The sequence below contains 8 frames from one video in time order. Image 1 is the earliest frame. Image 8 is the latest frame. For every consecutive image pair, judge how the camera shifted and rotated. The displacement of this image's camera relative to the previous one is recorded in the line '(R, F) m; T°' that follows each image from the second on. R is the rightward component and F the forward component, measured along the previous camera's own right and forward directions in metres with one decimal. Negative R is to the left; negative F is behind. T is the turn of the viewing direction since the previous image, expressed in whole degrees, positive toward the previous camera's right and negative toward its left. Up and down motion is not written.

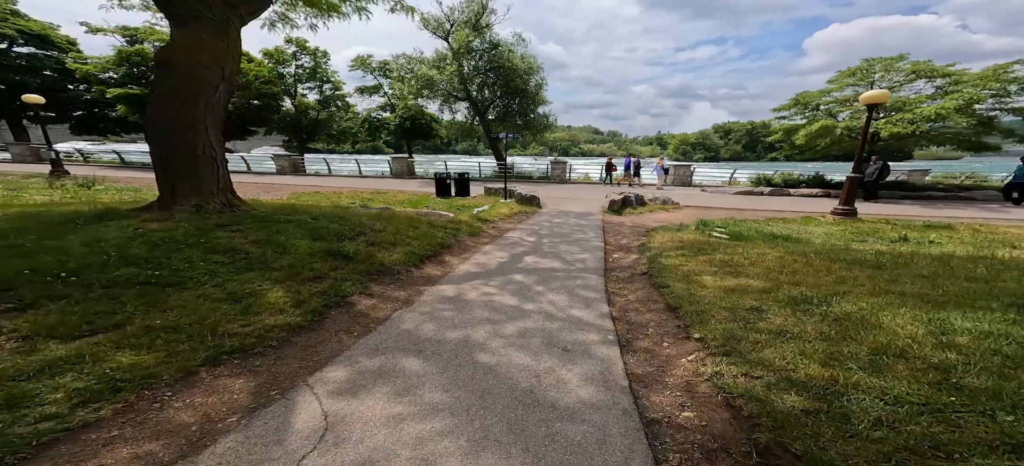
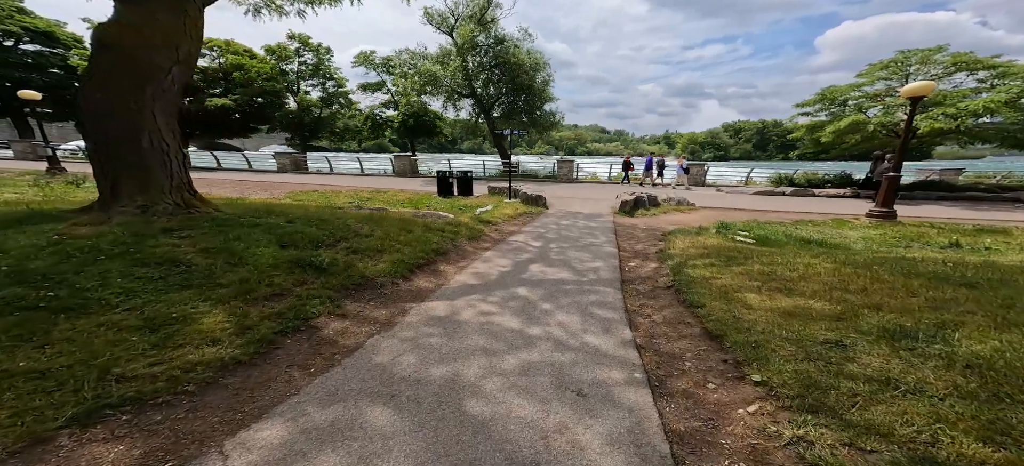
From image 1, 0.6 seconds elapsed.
(0.0, +0.8) m; -1°
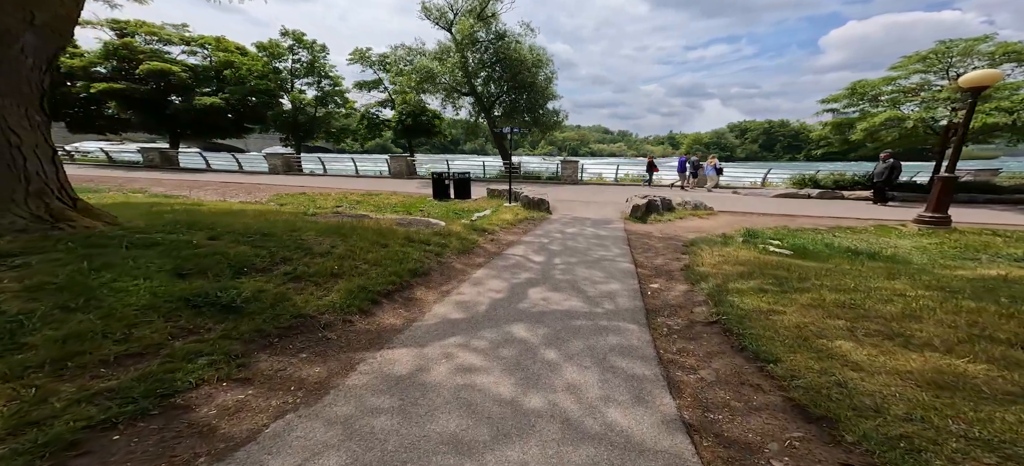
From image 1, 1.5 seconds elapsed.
(+0.1, +1.3) m; 0°
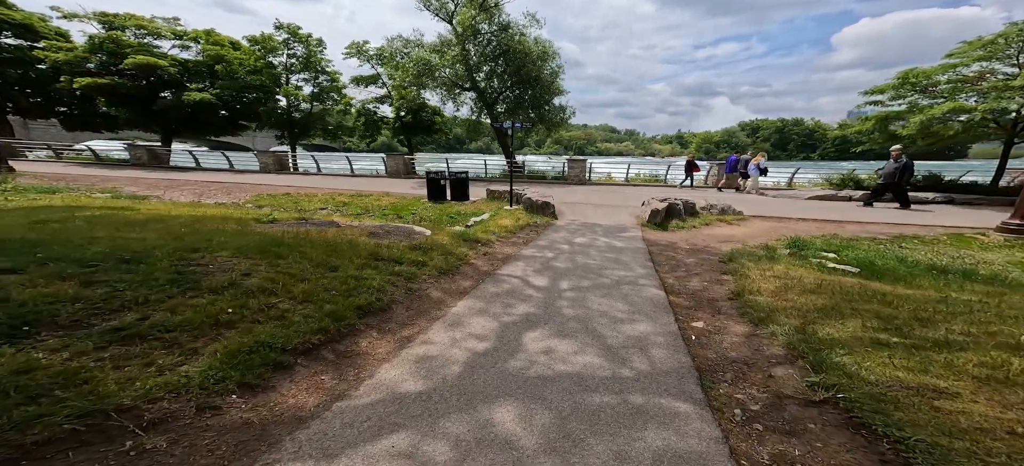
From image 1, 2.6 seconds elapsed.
(+0.2, +1.5) m; -1°
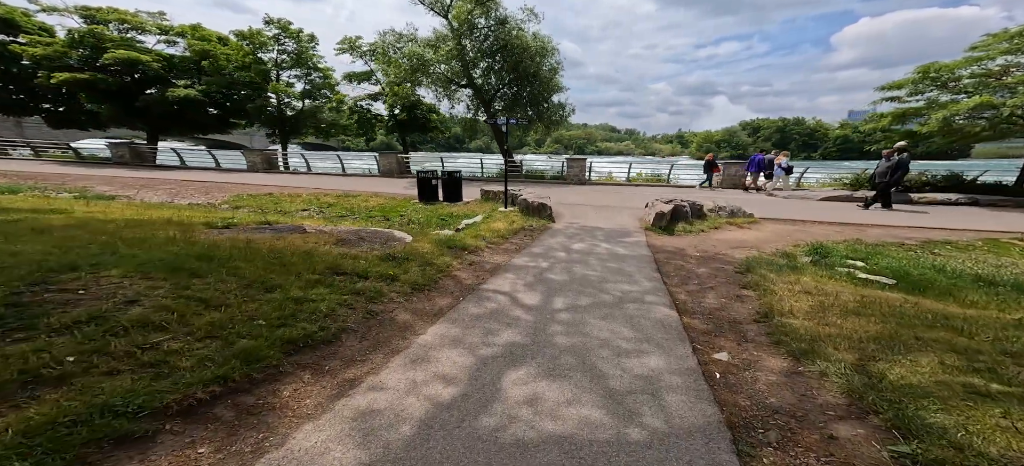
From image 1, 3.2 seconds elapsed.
(+0.2, +0.8) m; 0°
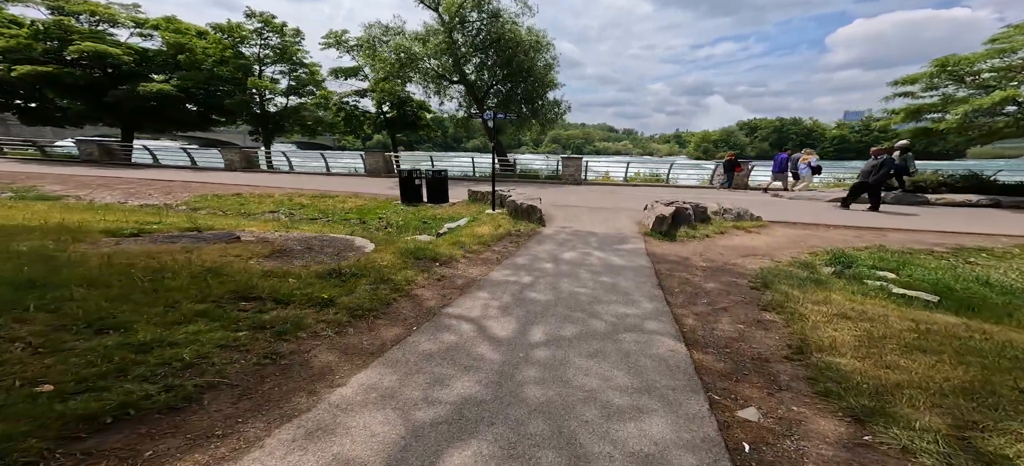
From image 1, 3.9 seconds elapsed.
(+0.3, +0.9) m; 0°
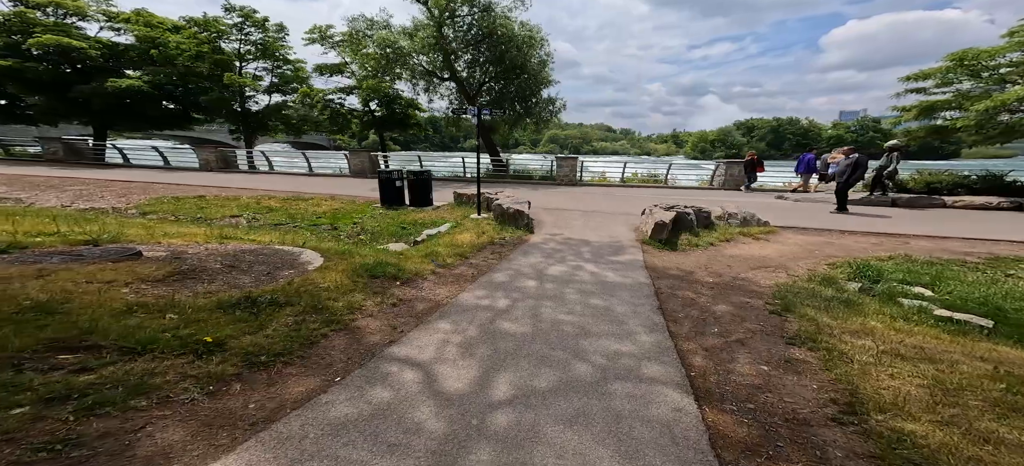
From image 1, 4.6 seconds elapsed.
(+0.3, +0.9) m; 0°
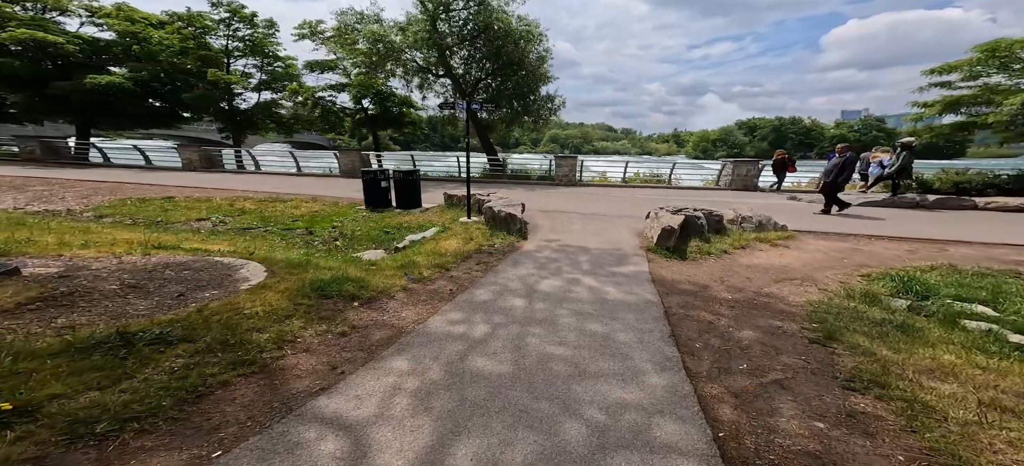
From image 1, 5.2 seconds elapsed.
(+0.2, +0.8) m; 0°
